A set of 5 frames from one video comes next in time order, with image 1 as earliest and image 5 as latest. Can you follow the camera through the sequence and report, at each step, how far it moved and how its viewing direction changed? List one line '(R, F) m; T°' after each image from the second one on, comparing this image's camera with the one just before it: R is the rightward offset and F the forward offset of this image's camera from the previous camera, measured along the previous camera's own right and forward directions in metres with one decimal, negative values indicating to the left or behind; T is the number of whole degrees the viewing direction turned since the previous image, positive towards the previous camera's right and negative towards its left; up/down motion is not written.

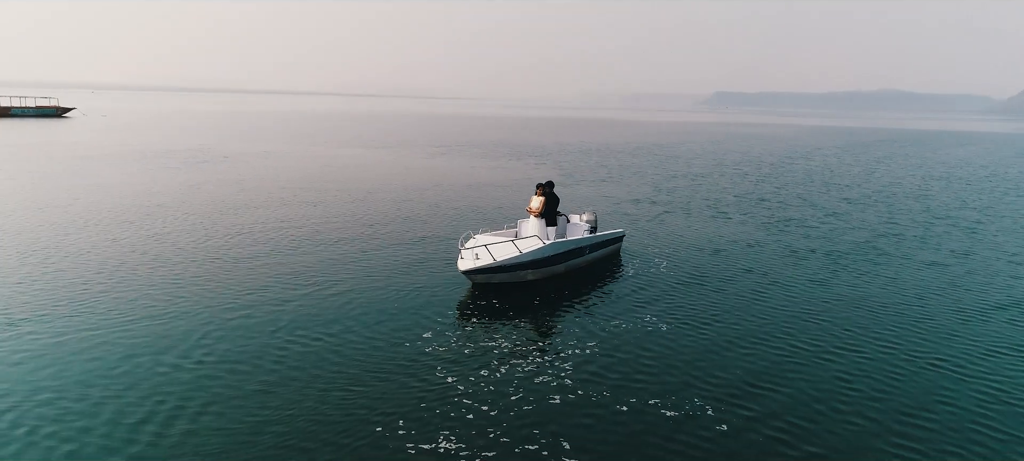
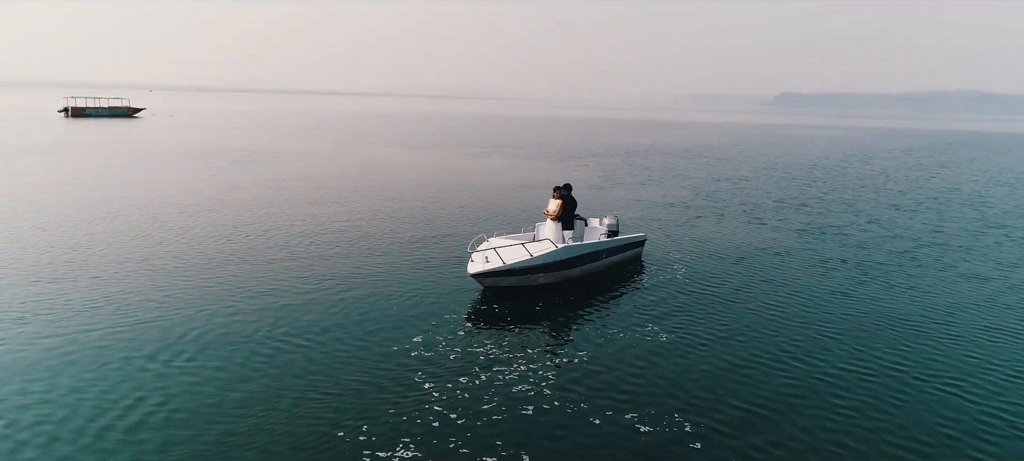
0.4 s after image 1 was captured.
(+1.5, +0.5) m; -4°
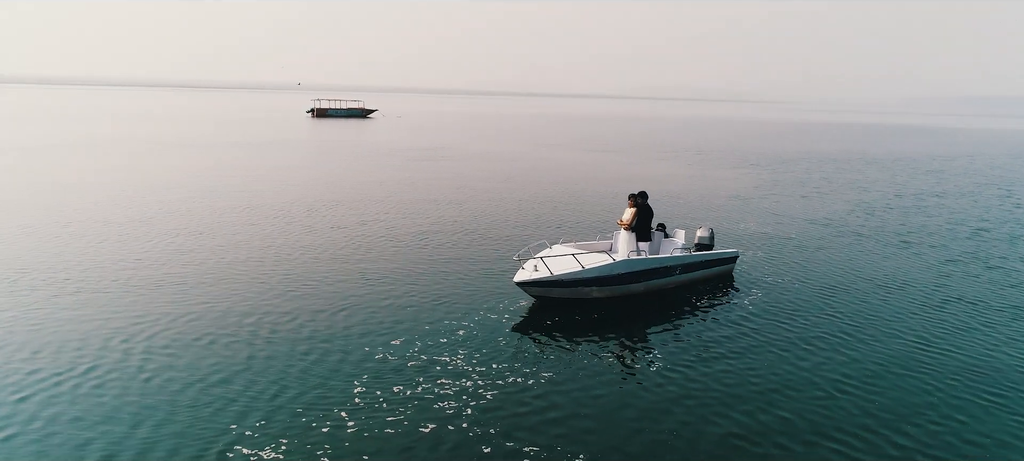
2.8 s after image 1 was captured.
(+5.3, +1.5) m; -16°
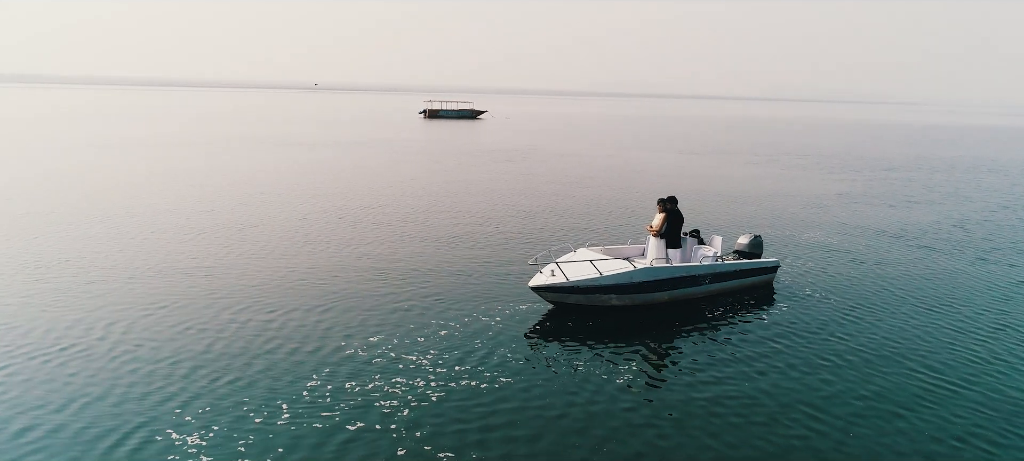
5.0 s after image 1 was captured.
(+3.1, +0.5) m; -8°
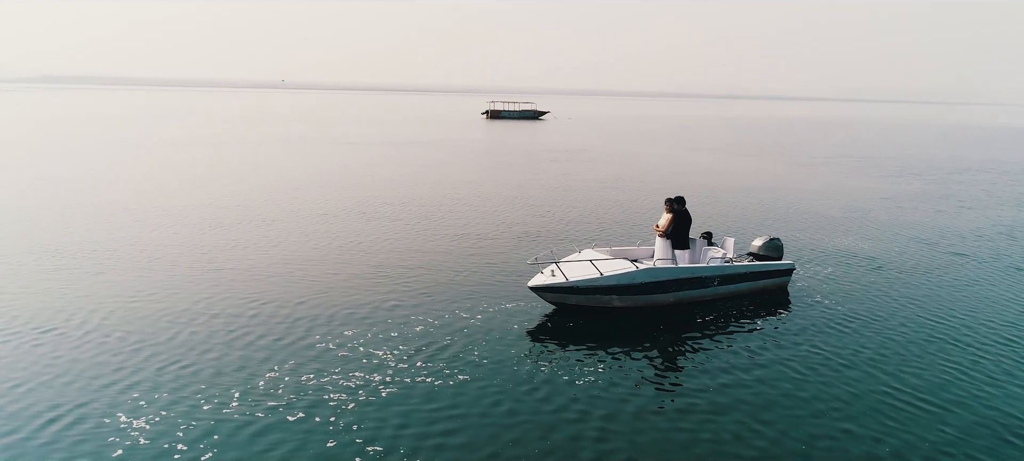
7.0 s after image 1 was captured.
(+2.2, +0.2) m; -4°
